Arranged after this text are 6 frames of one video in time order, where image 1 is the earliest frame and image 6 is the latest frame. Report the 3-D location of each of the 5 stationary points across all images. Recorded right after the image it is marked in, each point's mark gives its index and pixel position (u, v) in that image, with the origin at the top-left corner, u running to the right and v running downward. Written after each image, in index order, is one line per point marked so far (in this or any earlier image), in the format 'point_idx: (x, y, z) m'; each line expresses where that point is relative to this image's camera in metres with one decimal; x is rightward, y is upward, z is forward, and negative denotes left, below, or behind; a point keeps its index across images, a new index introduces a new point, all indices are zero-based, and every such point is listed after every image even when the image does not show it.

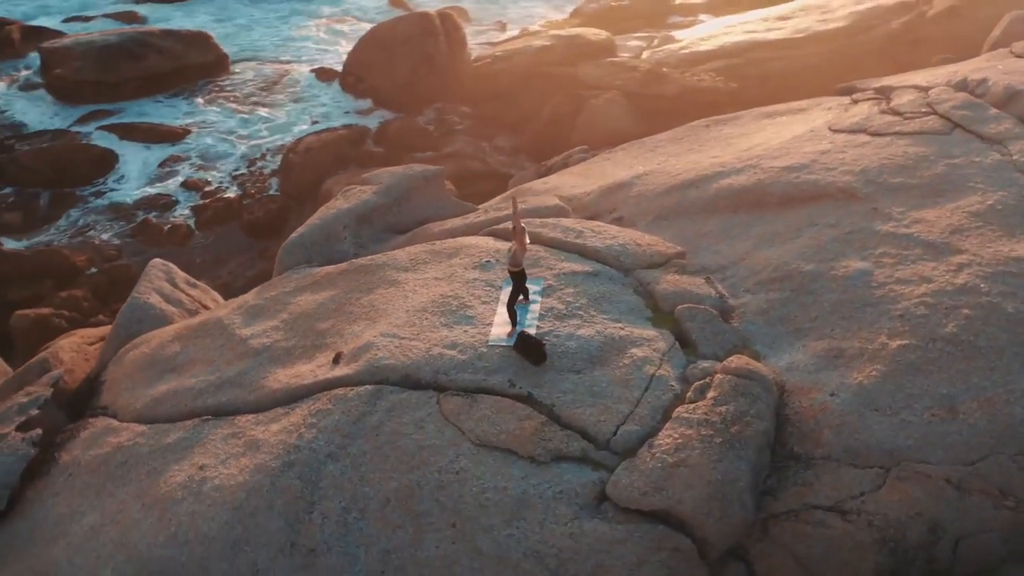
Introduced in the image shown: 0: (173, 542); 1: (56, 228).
0: (-1.3, -1.0, +4.2) m
1: (-4.1, +0.5, +9.7) m
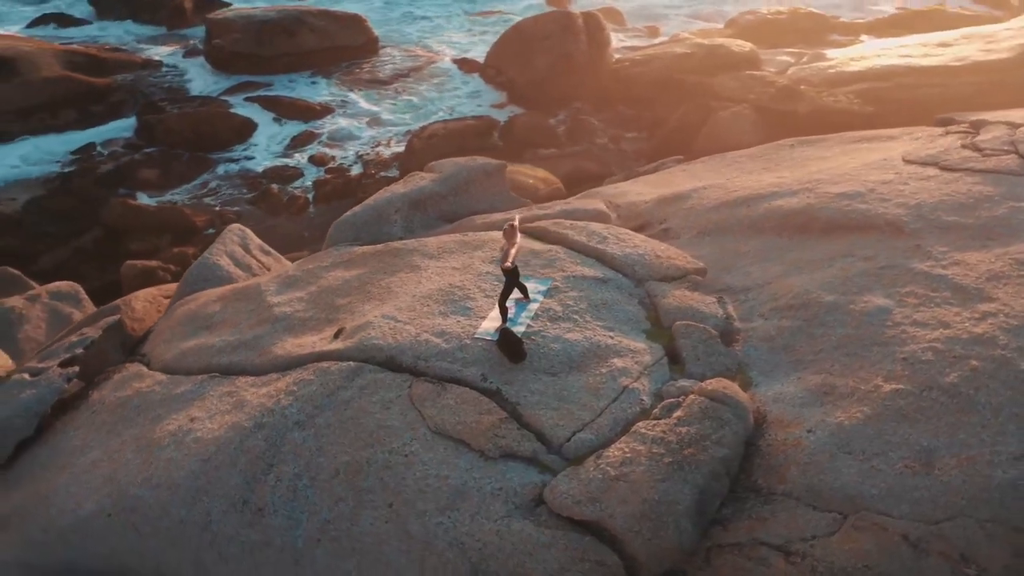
0: (-1.5, -0.8, +4.4) m
1: (-3.1, +0.9, +10.3) m
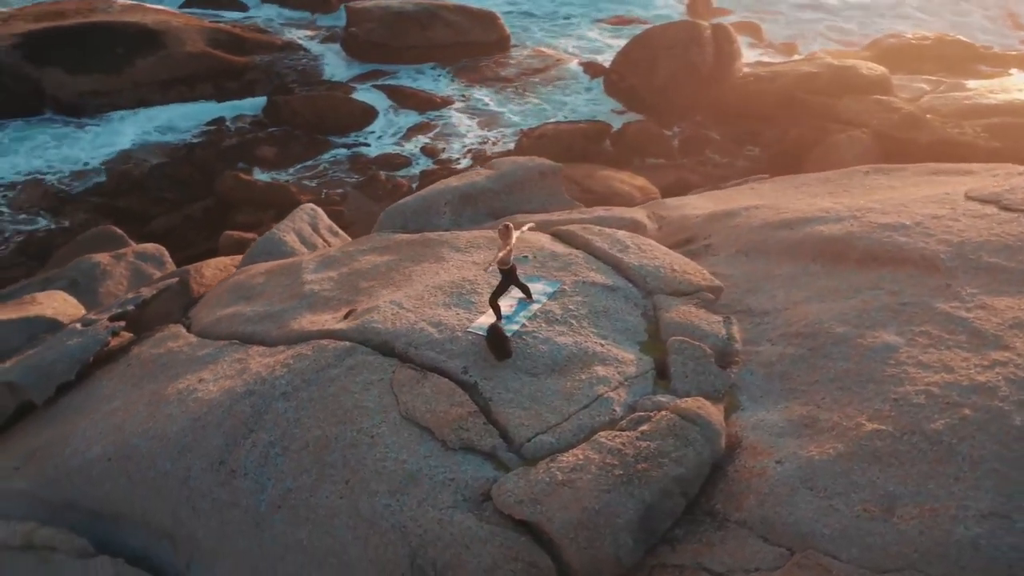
0: (-1.6, -0.6, +4.7) m
1: (-2.1, +1.2, +10.8) m
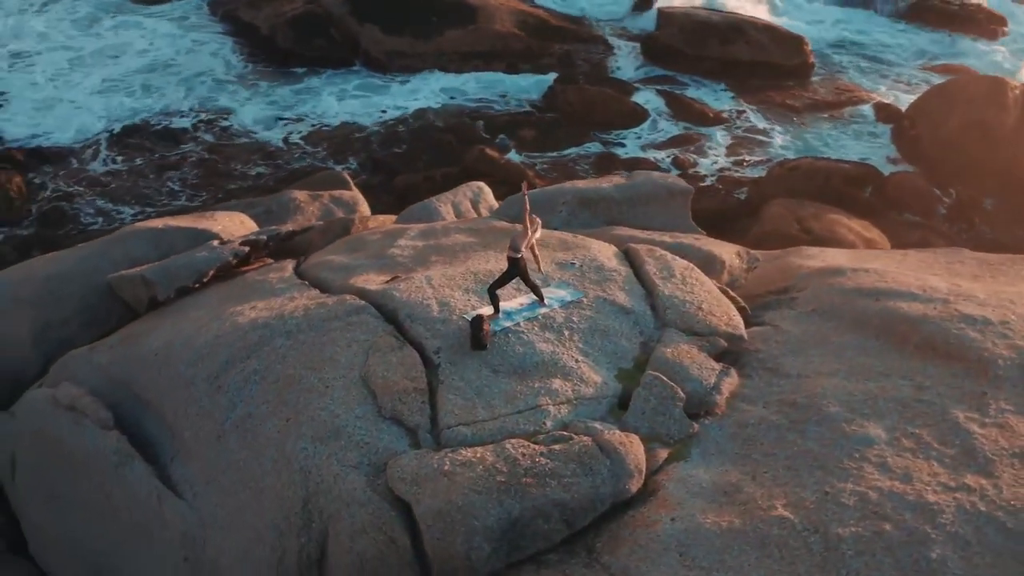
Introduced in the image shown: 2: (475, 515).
0: (-1.6, -0.3, +5.3) m
1: (+0.4, +1.4, +11.1) m
2: (-0.1, -0.8, +3.8) m
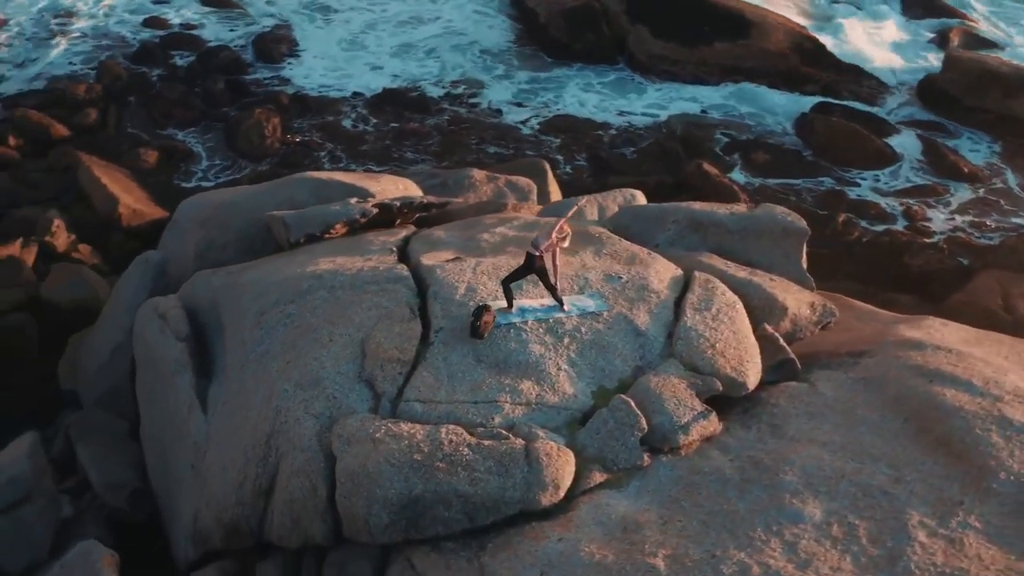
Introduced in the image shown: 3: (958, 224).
0: (-1.3, +0.1, +5.8) m
1: (+2.6, +1.0, +10.7) m
2: (-0.5, -0.7, +4.0) m
3: (+4.1, +0.6, +10.0) m
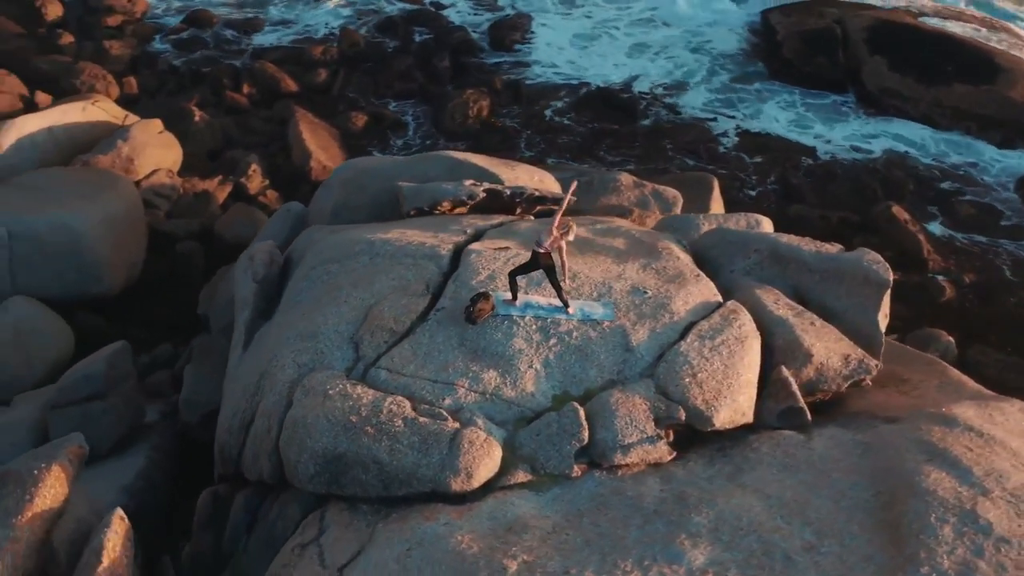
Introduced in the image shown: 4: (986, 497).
0: (-1.0, +0.3, +6.1) m
1: (+4.2, +0.5, +9.9) m
2: (-0.8, -0.6, +4.2) m
3: (+5.3, -0.2, +8.8) m
4: (+1.7, -0.8, +3.9) m
